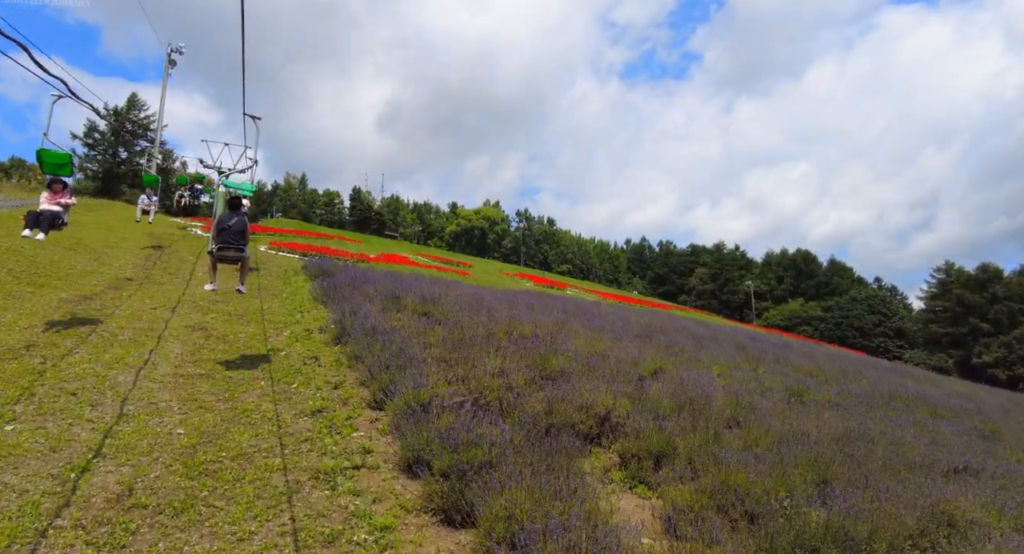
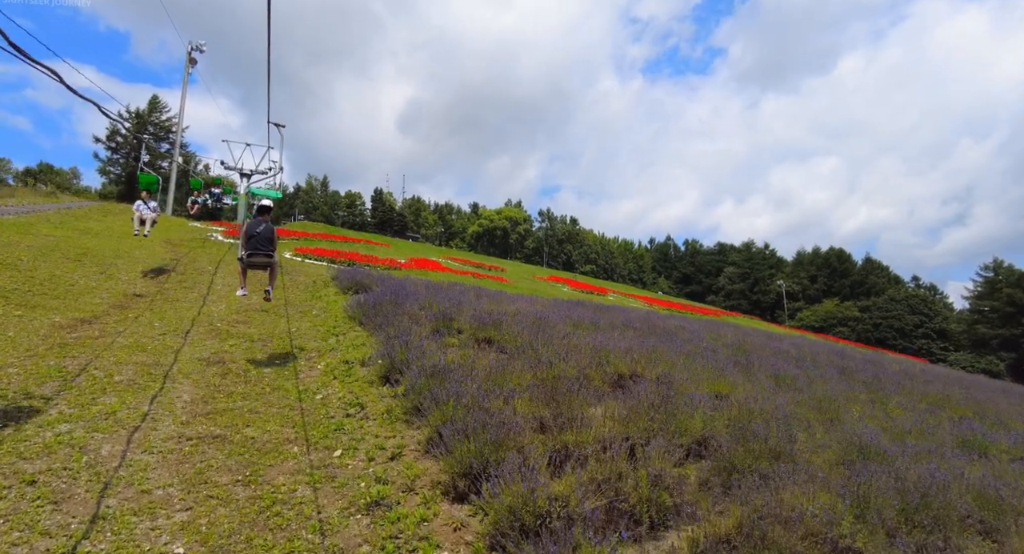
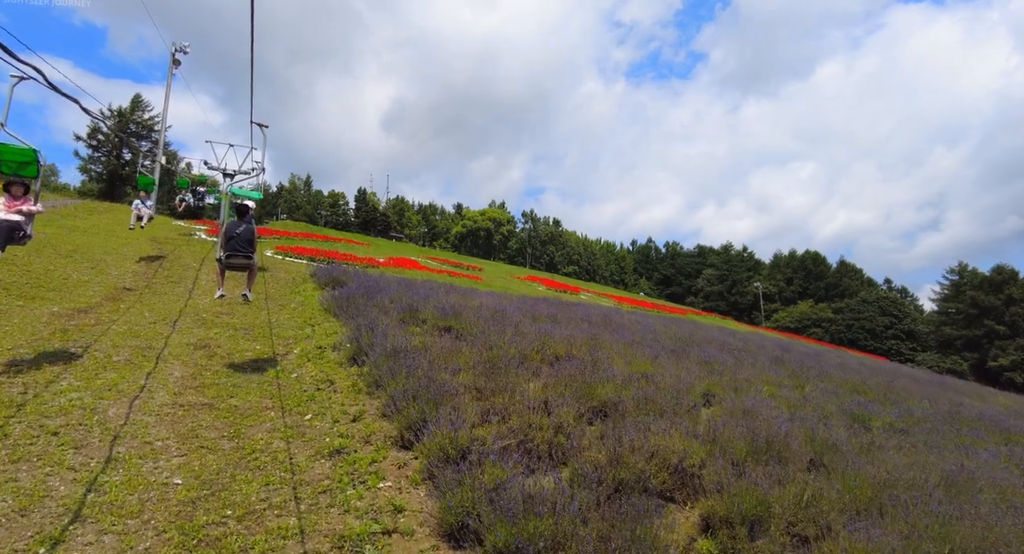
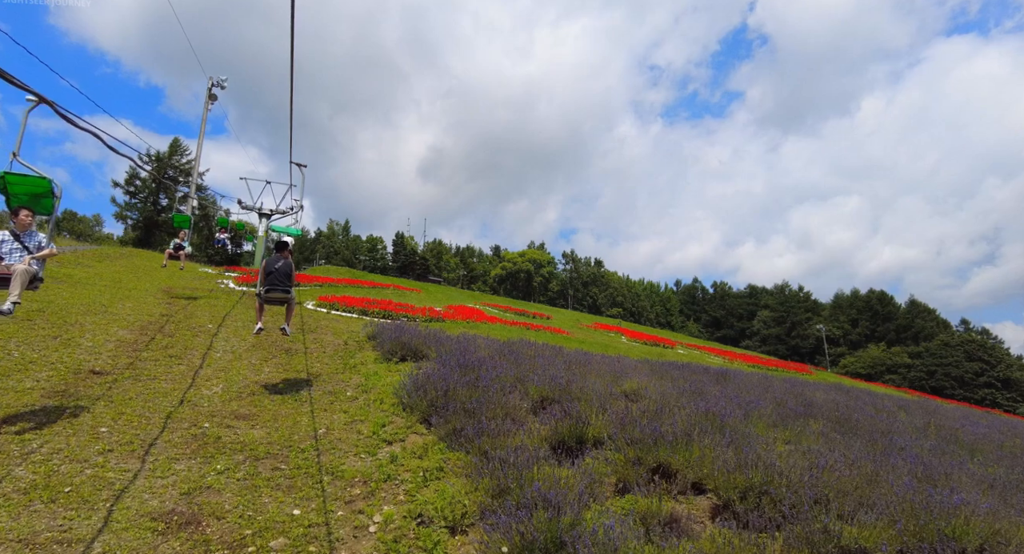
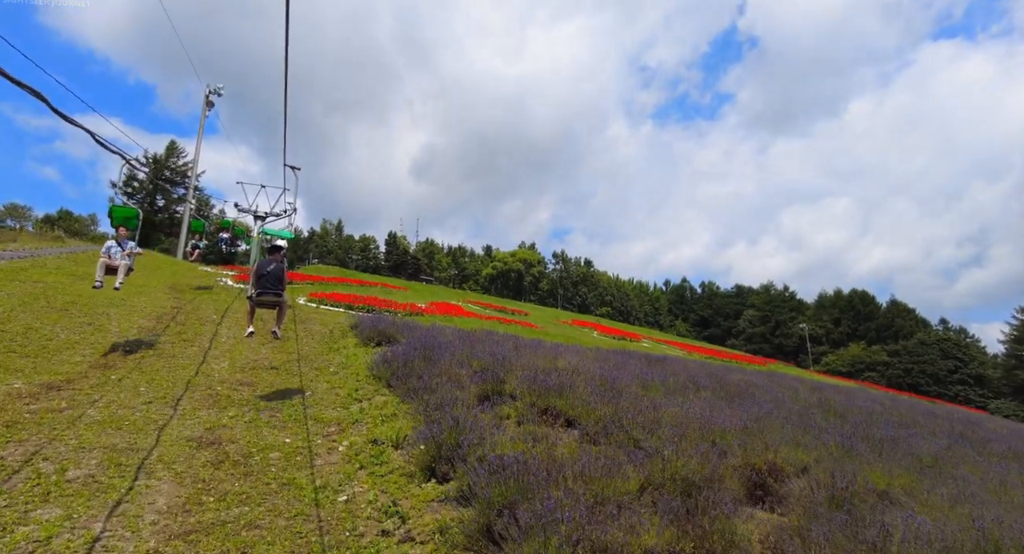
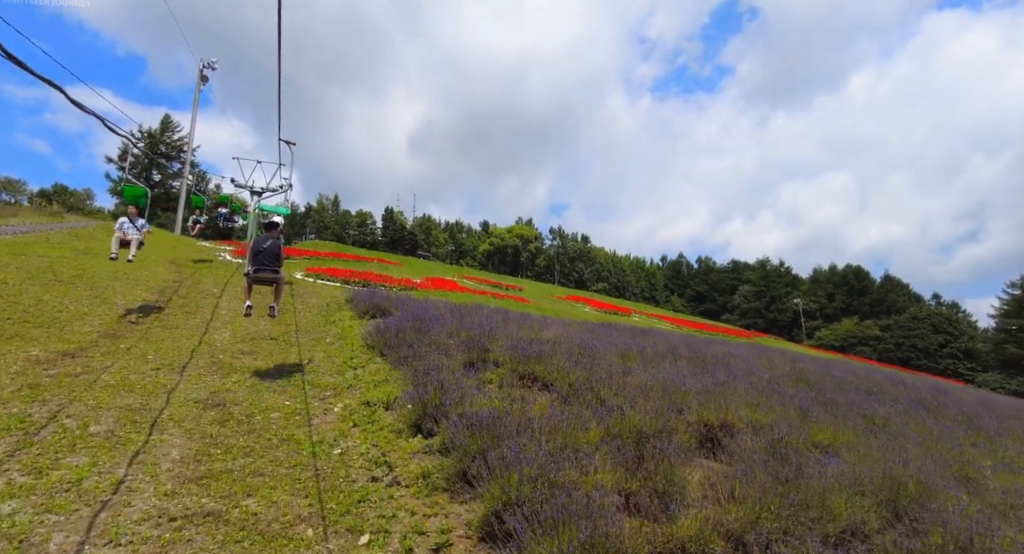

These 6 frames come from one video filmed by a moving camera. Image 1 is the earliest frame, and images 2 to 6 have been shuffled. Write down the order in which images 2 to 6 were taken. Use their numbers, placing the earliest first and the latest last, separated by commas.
3, 2, 6, 5, 4
